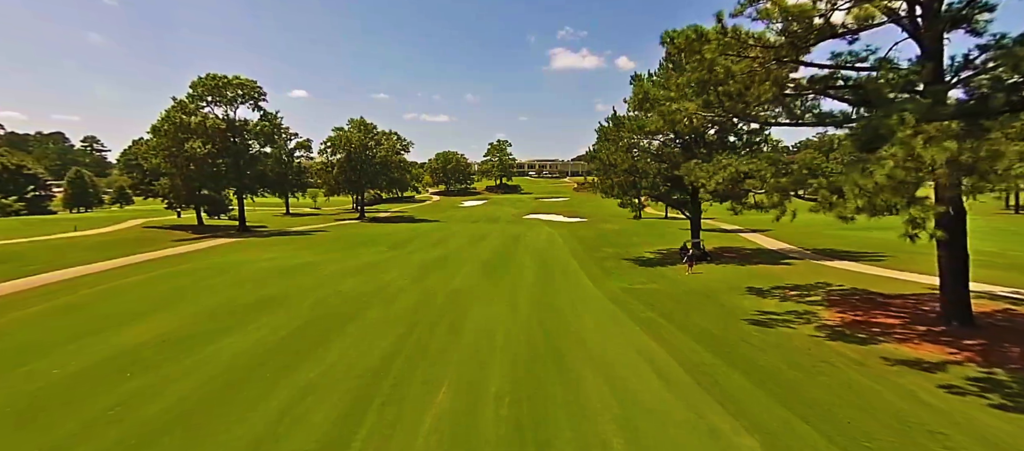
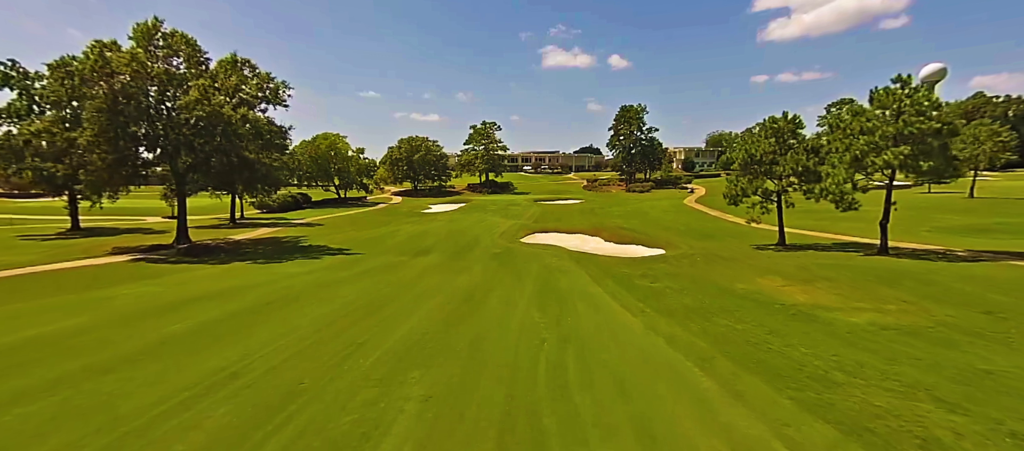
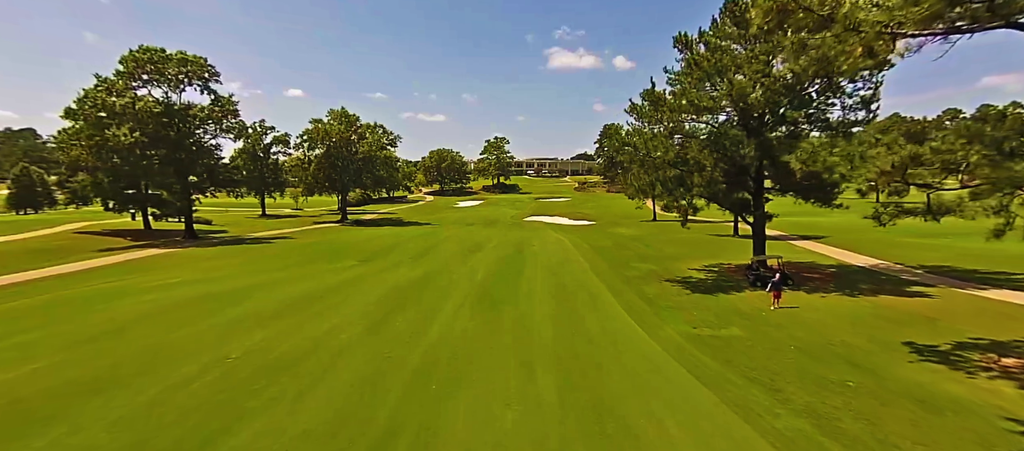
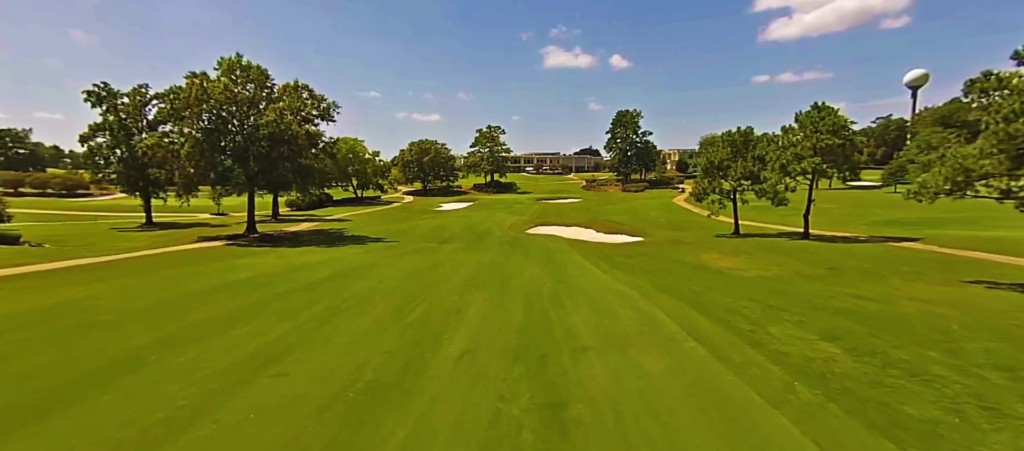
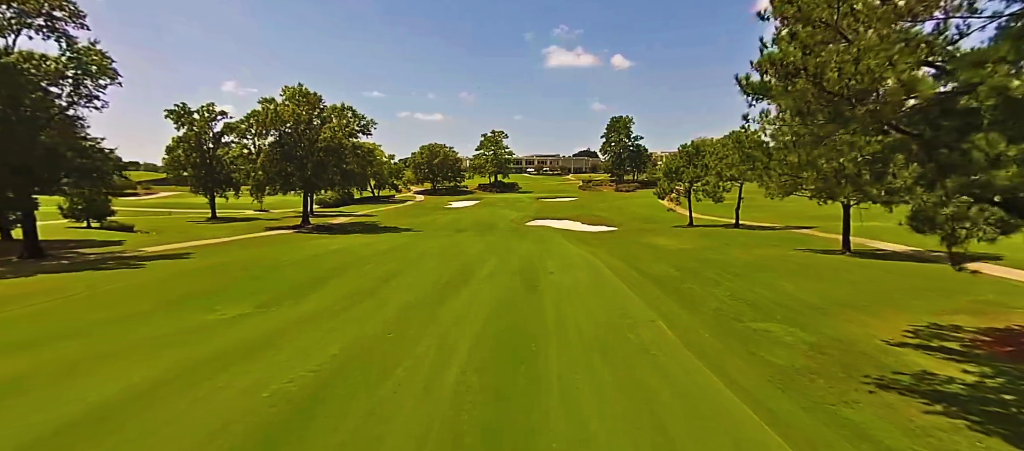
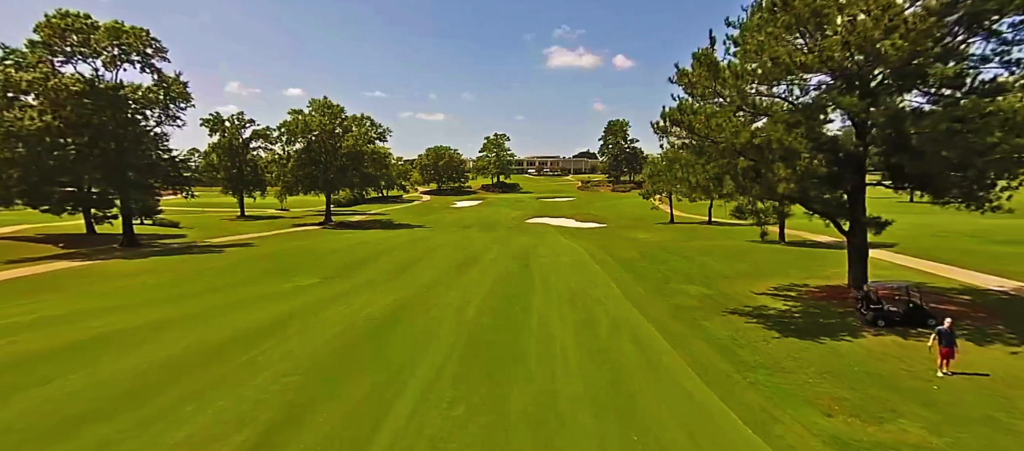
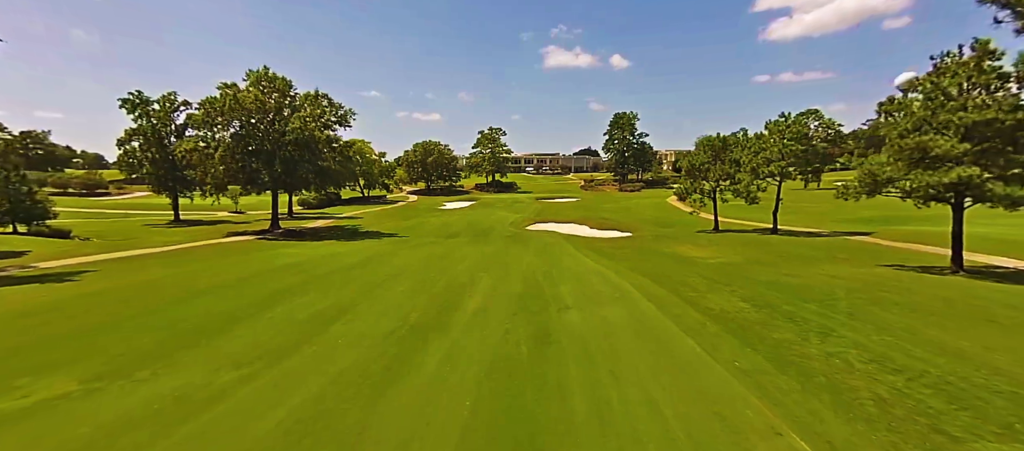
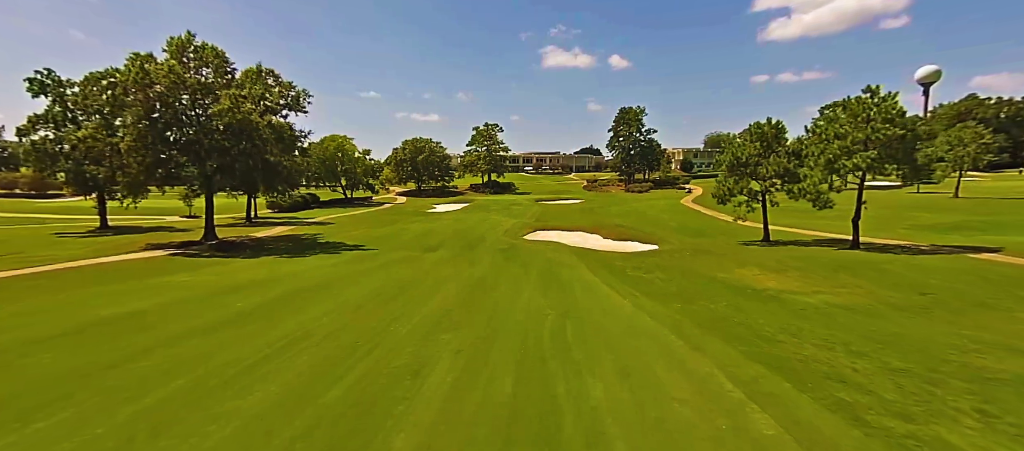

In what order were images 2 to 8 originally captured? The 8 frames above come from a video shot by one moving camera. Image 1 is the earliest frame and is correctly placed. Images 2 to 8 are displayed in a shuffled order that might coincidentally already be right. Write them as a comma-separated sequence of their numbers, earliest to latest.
3, 6, 5, 7, 4, 8, 2
